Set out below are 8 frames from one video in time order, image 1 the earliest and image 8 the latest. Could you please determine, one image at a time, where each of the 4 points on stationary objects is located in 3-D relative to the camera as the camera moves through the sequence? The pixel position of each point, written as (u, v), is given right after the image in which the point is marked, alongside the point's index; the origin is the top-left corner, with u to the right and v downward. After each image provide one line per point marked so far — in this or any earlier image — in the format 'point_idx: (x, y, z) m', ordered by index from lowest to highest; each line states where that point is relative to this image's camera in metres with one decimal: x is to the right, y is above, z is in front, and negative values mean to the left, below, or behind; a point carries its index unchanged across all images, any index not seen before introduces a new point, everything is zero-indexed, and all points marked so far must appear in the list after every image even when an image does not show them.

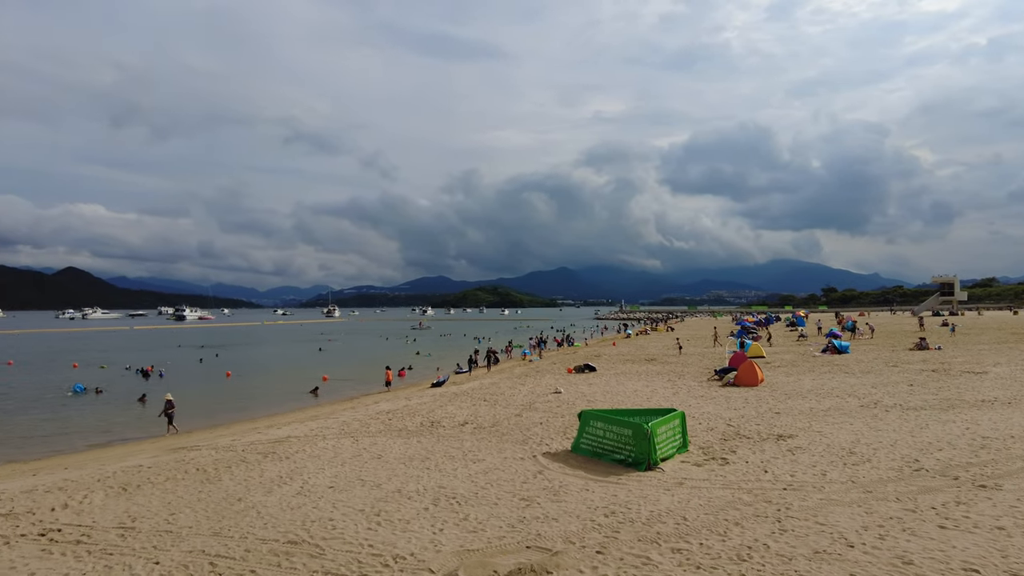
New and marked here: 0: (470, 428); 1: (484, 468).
0: (-1.2, -4.0, +16.2) m
1: (-0.6, -3.9, +12.0) m
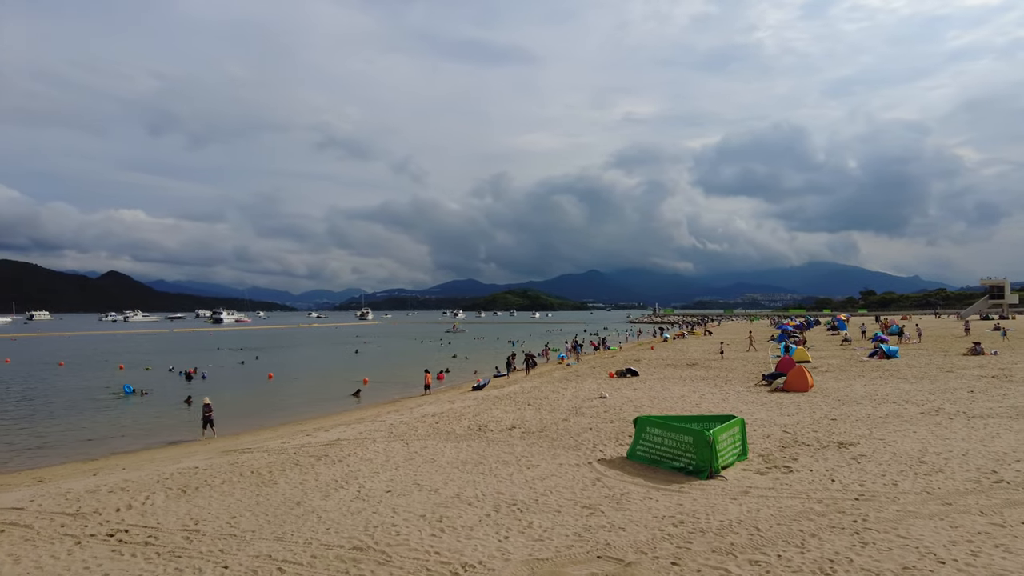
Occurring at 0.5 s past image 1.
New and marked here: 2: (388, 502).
0: (+0.2, -4.1, +16.0) m
1: (+0.6, -3.9, +11.8) m
2: (-2.2, -3.9, +10.2) m
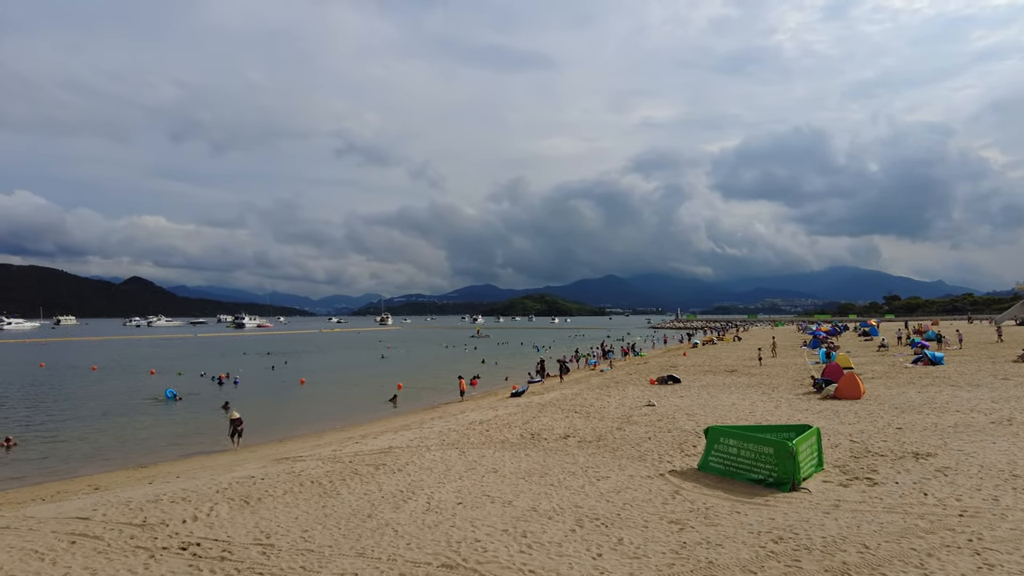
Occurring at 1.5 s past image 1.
0: (+1.7, -4.2, +15.5) m
1: (+2.1, -4.0, +11.3) m
2: (-0.8, -3.9, +9.7) m
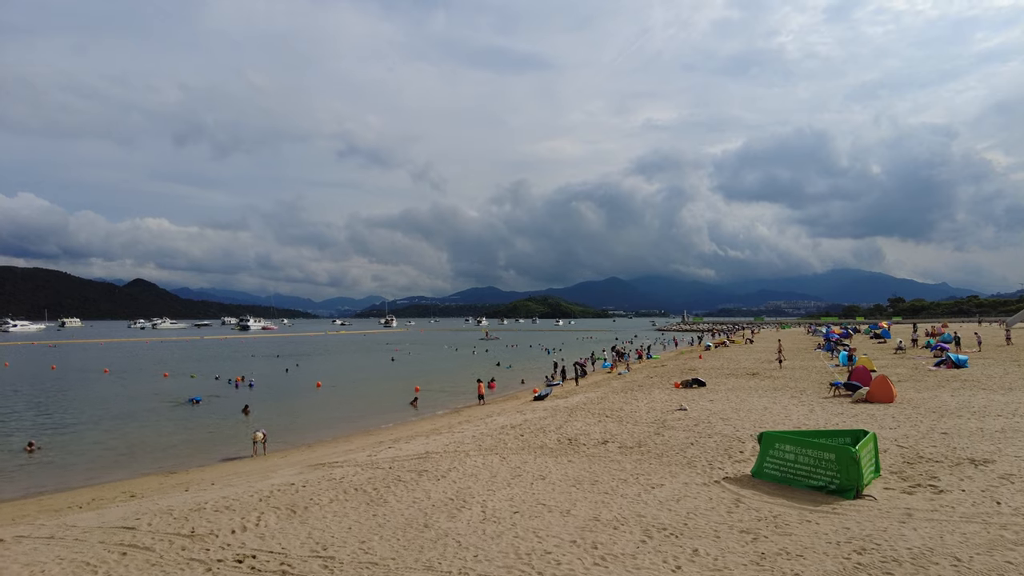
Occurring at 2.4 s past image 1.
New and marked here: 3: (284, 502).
0: (+2.8, -4.3, +15.1) m
1: (+3.1, -4.0, +10.9) m
2: (+0.2, -4.0, +9.4) m
3: (-4.5, -4.2, +11.0) m
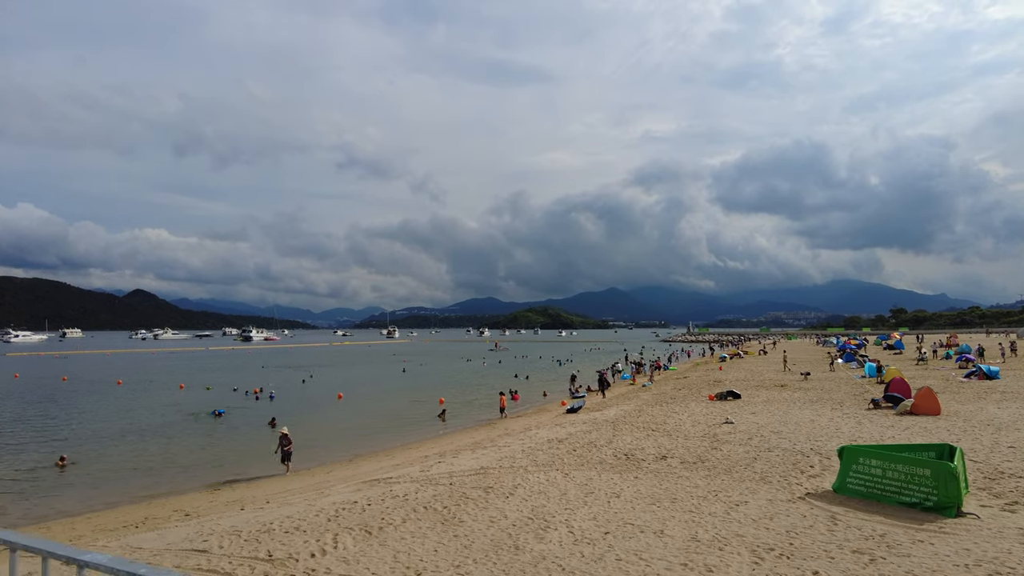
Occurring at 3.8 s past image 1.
0: (+4.3, -4.5, +14.6) m
1: (+4.6, -4.2, +10.4) m
2: (+1.8, -4.1, +8.9) m
3: (-2.9, -4.3, +10.4) m
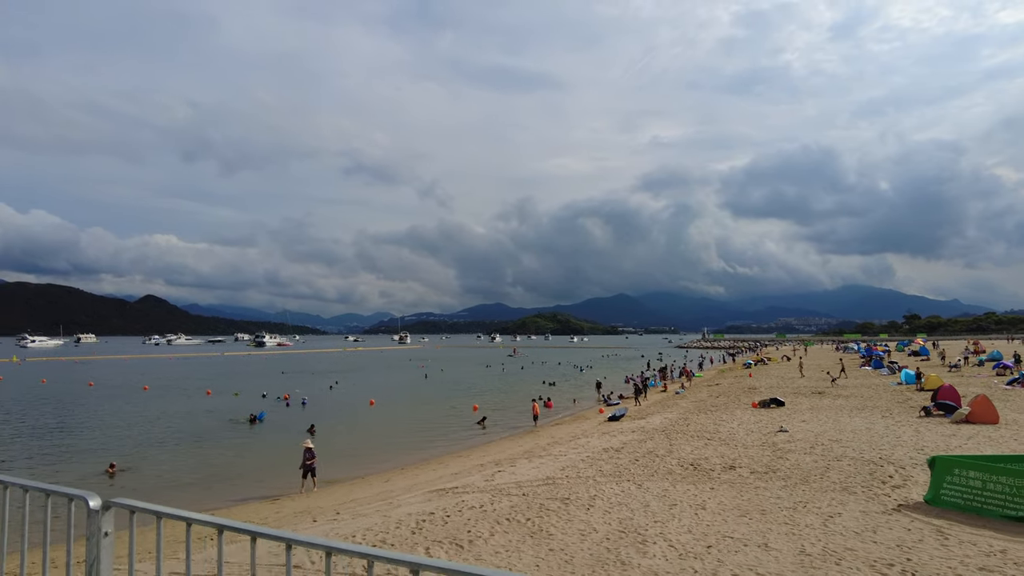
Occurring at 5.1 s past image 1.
0: (+5.9, -4.6, +14.2) m
1: (+6.3, -4.3, +10.0) m
2: (+3.4, -4.2, +8.5) m
3: (-1.3, -4.4, +10.1) m
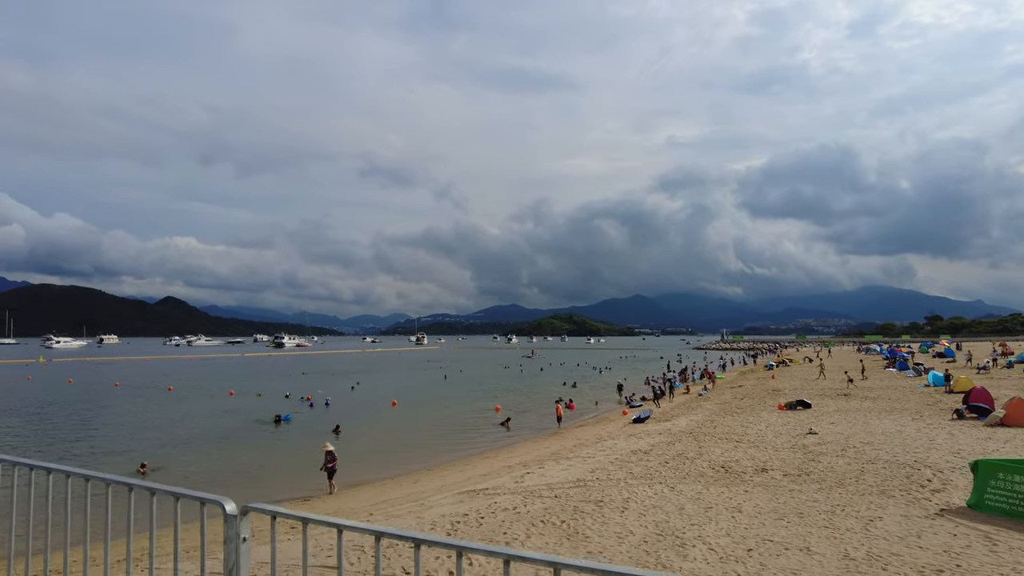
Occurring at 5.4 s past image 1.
0: (+6.7, -4.6, +14.1) m
1: (+6.9, -4.3, +9.9) m
2: (+4.0, -4.2, +8.4) m
3: (-0.7, -4.4, +10.1) m
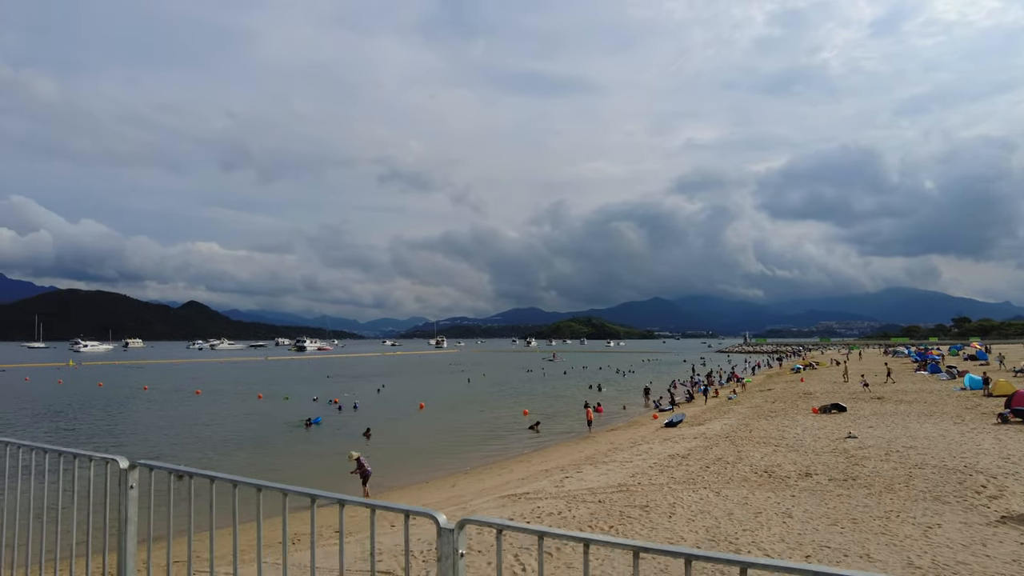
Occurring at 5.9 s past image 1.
0: (+7.7, -4.7, +13.8) m
1: (+7.8, -4.3, +9.6) m
2: (+4.8, -4.2, +8.2) m
3: (+0.2, -4.5, +10.1) m
